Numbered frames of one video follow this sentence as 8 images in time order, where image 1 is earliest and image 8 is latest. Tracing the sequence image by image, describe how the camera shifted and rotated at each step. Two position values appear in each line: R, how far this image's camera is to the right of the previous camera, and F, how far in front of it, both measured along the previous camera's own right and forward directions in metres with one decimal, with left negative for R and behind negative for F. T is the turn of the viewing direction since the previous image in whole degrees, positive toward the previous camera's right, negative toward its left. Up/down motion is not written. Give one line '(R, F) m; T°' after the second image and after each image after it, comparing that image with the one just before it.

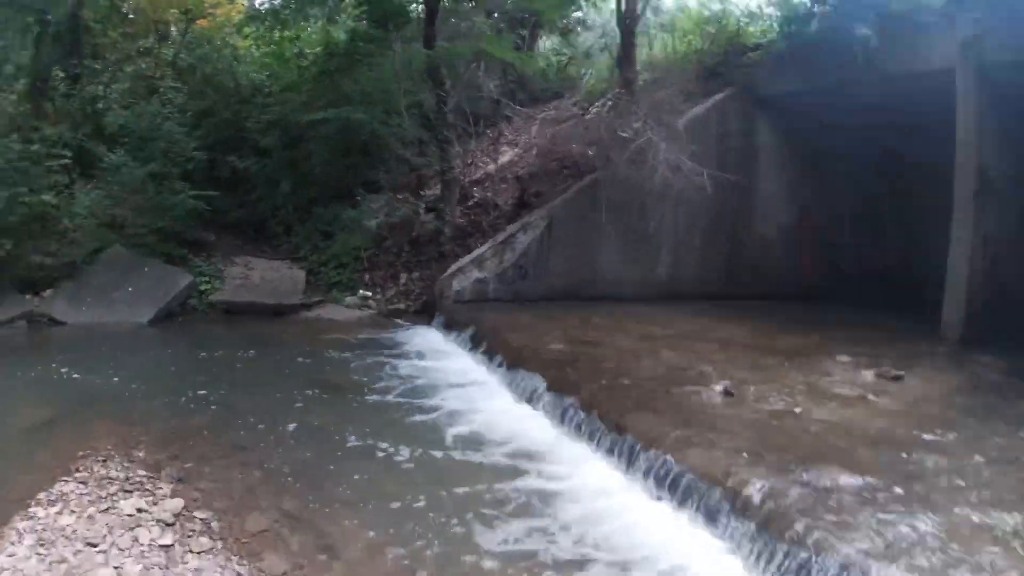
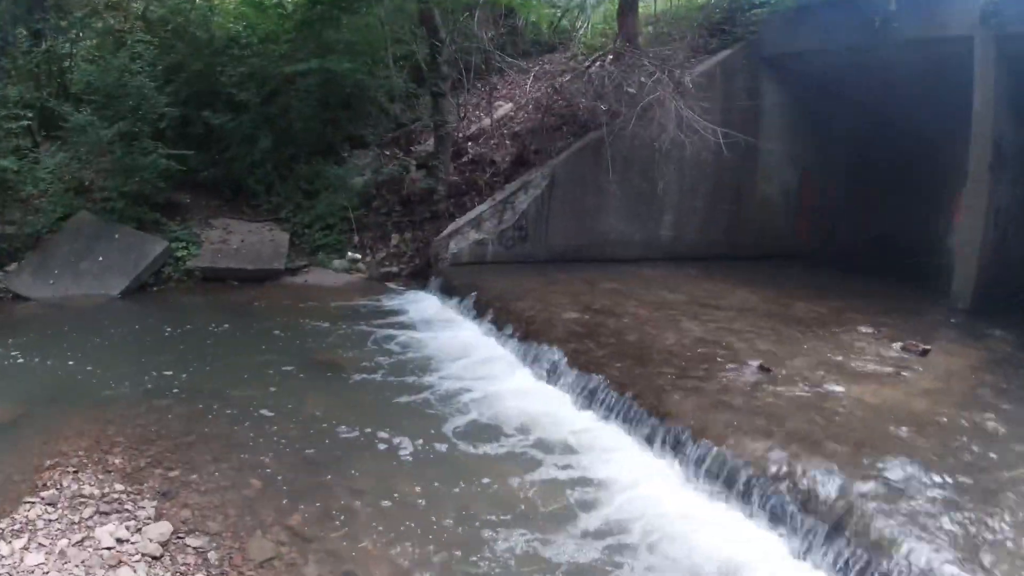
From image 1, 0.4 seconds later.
(-0.3, +0.6) m; +2°
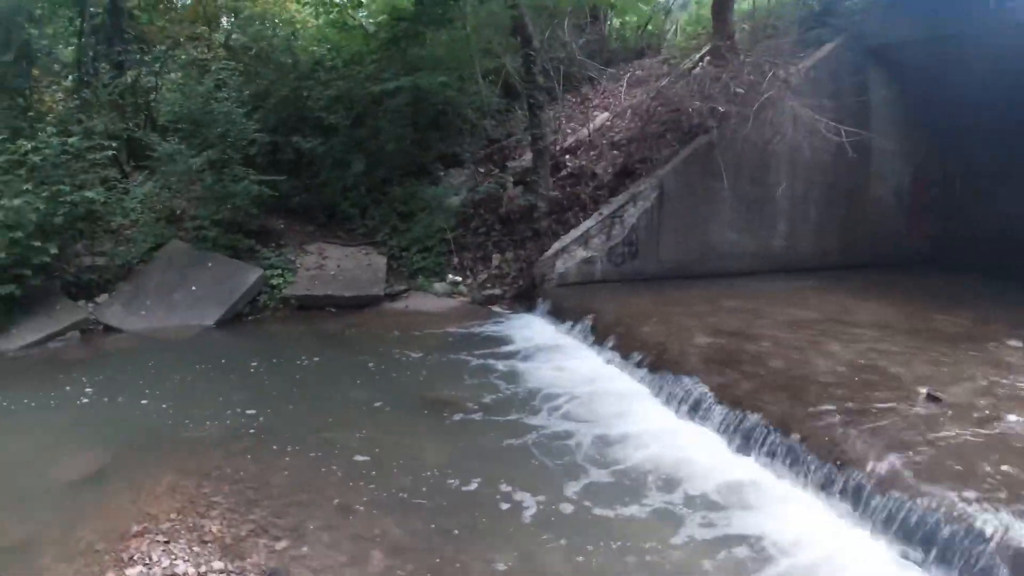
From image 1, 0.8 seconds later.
(-0.5, +0.8) m; -6°
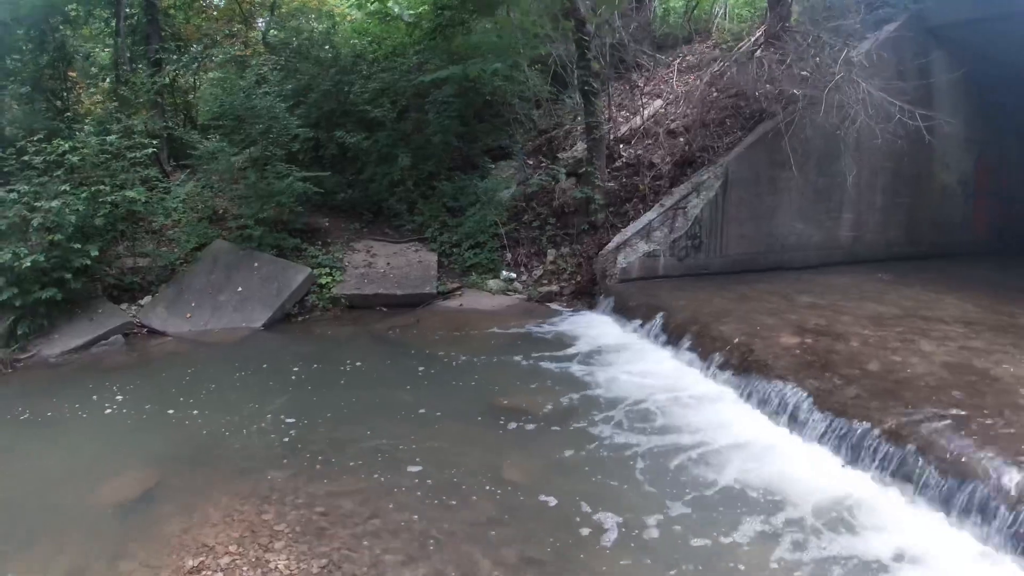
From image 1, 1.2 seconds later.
(-0.3, +0.5) m; -3°
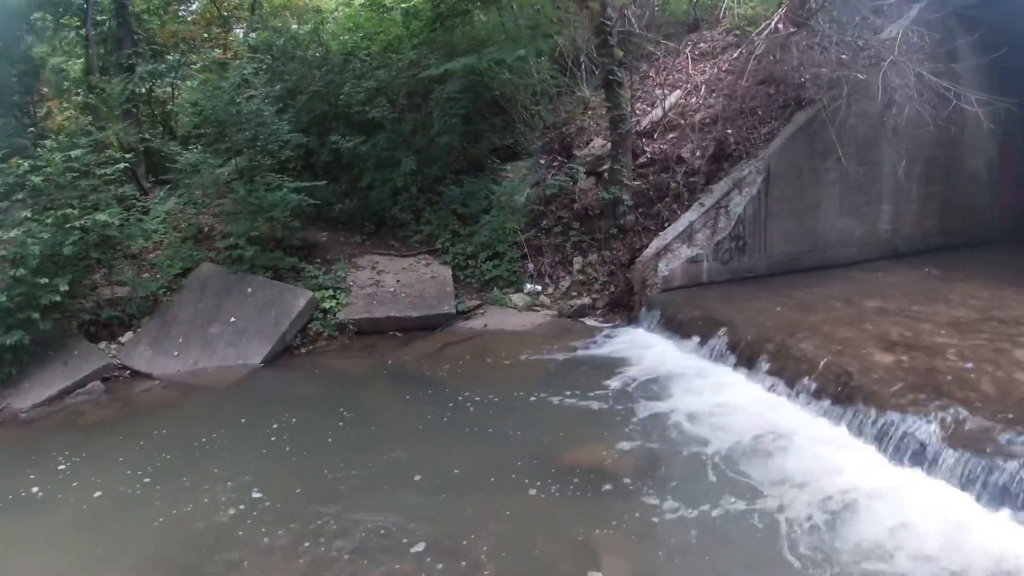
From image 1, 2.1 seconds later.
(-0.4, +0.9) m; +1°
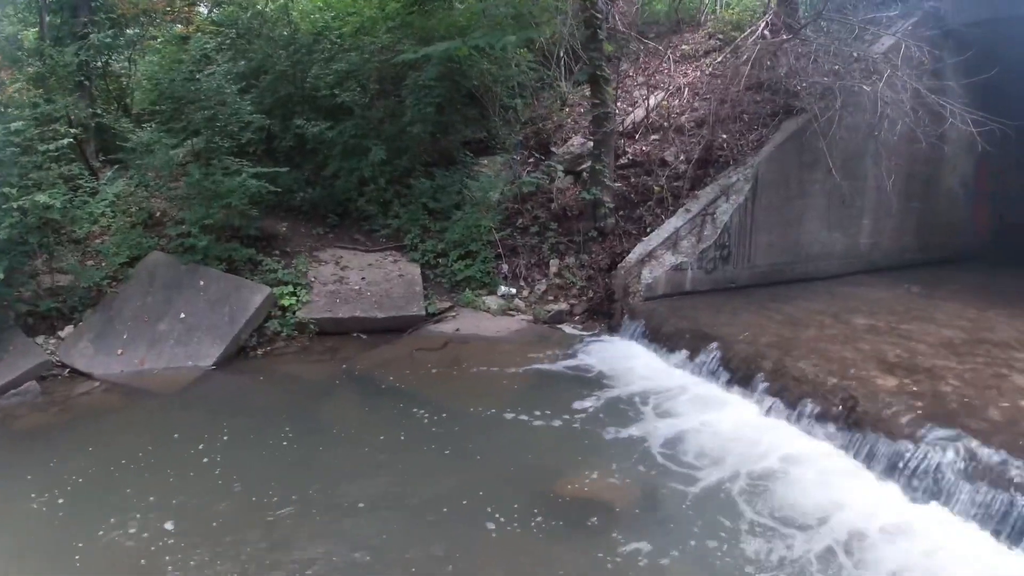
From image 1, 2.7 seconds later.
(-0.1, +0.4) m; +3°
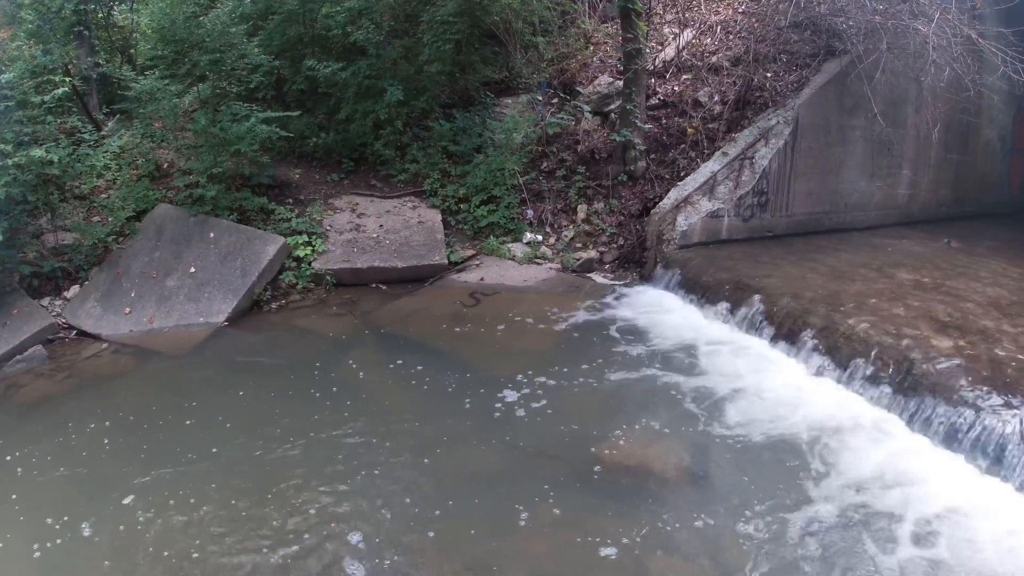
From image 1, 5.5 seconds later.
(-0.2, +0.4) m; -1°
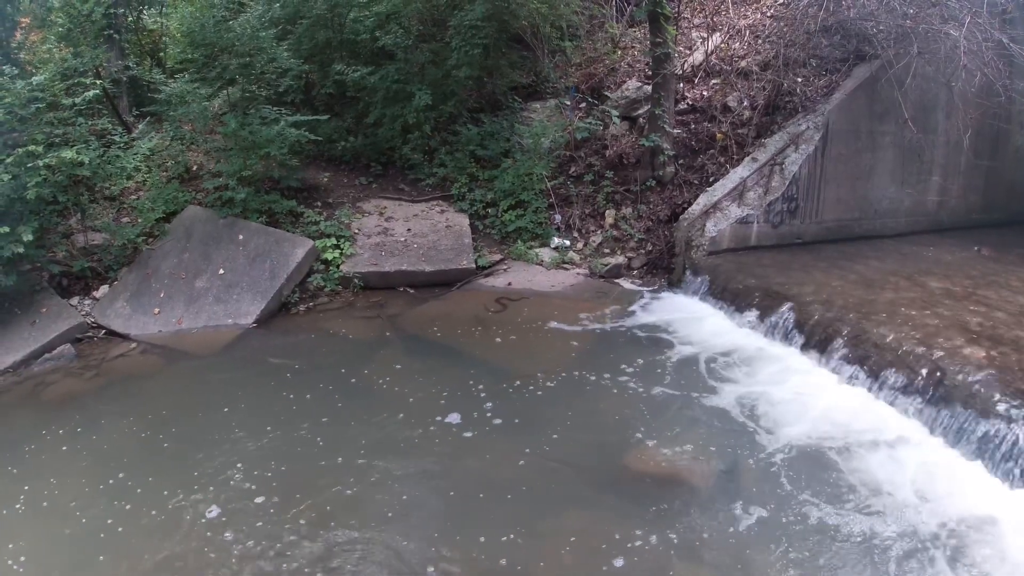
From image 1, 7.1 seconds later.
(-0.1, 0.0) m; -1°
